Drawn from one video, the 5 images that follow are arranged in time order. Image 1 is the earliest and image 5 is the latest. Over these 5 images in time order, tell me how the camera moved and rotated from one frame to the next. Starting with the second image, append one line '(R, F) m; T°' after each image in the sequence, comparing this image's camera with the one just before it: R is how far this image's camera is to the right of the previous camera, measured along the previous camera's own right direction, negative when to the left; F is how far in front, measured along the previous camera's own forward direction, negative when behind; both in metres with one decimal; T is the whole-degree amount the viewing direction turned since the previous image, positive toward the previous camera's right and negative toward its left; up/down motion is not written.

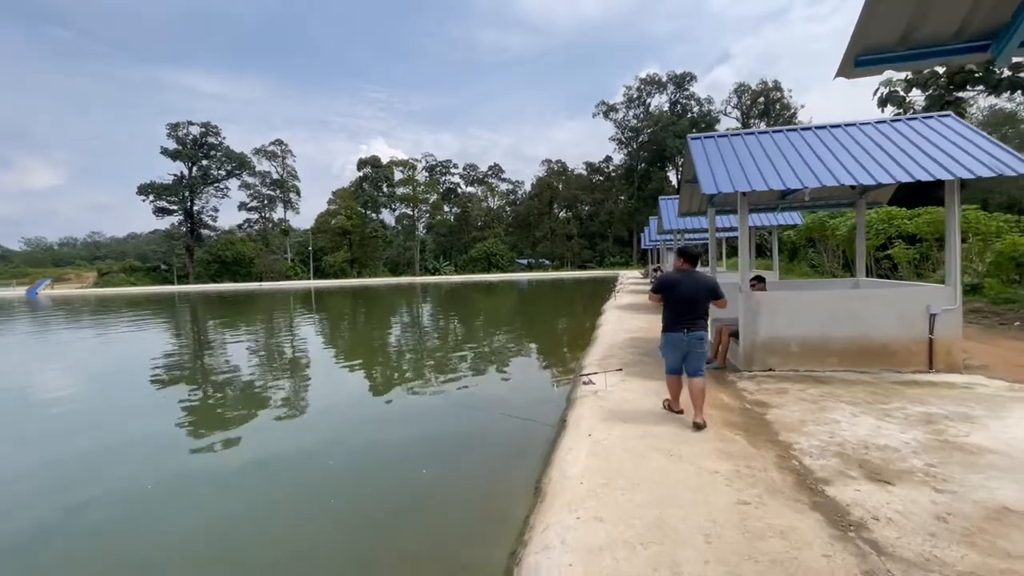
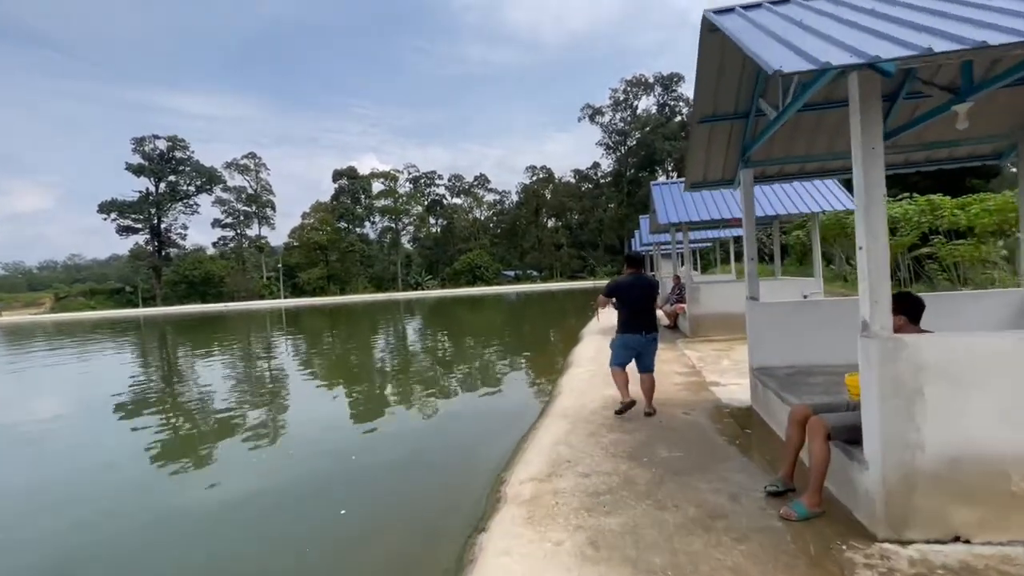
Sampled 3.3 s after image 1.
(+1.1, +3.5) m; +1°
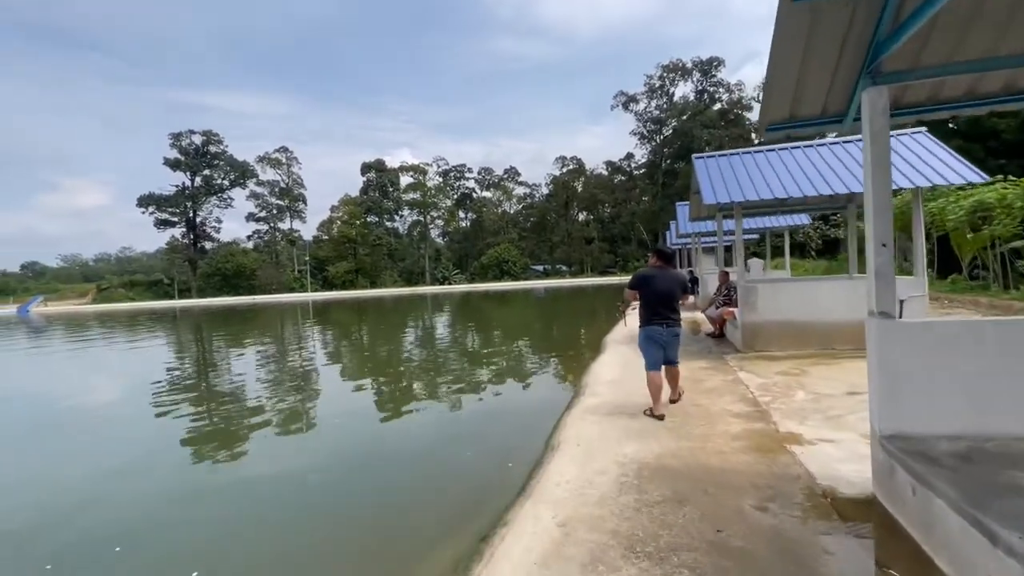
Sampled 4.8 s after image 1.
(+0.4, +1.8) m; -4°
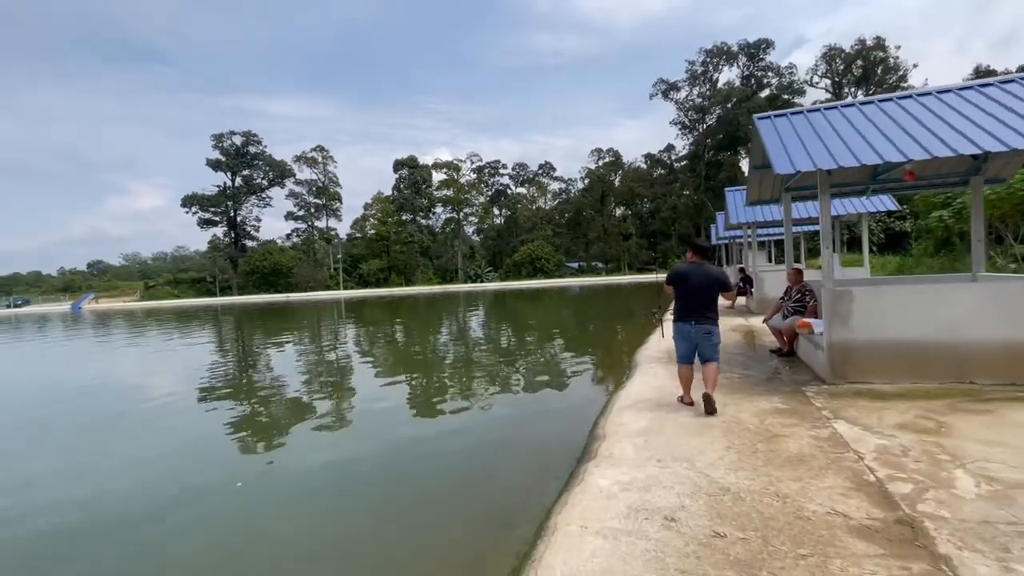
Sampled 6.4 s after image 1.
(+0.5, +1.8) m; -4°
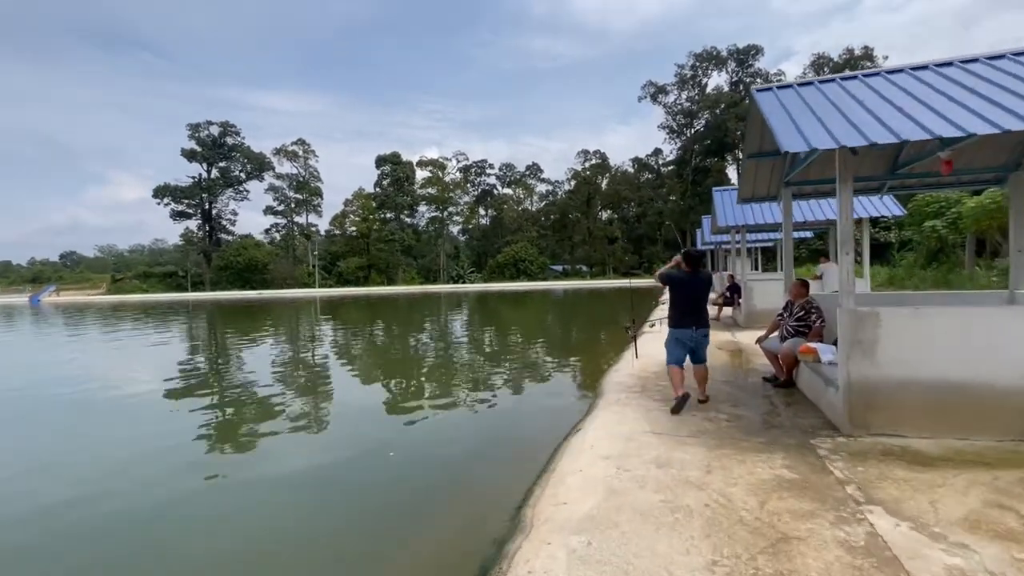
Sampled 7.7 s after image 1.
(+0.6, +1.3) m; +2°
